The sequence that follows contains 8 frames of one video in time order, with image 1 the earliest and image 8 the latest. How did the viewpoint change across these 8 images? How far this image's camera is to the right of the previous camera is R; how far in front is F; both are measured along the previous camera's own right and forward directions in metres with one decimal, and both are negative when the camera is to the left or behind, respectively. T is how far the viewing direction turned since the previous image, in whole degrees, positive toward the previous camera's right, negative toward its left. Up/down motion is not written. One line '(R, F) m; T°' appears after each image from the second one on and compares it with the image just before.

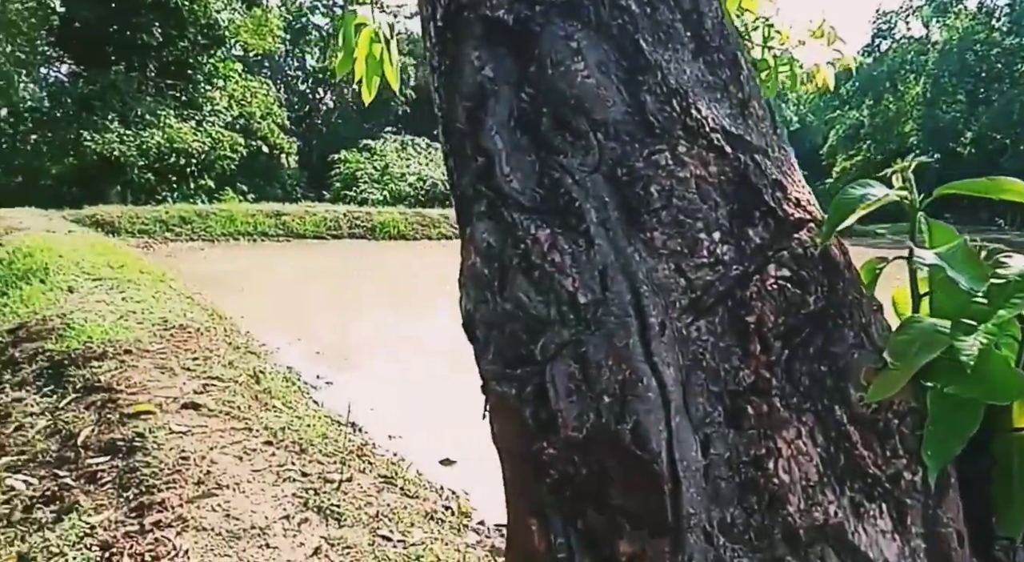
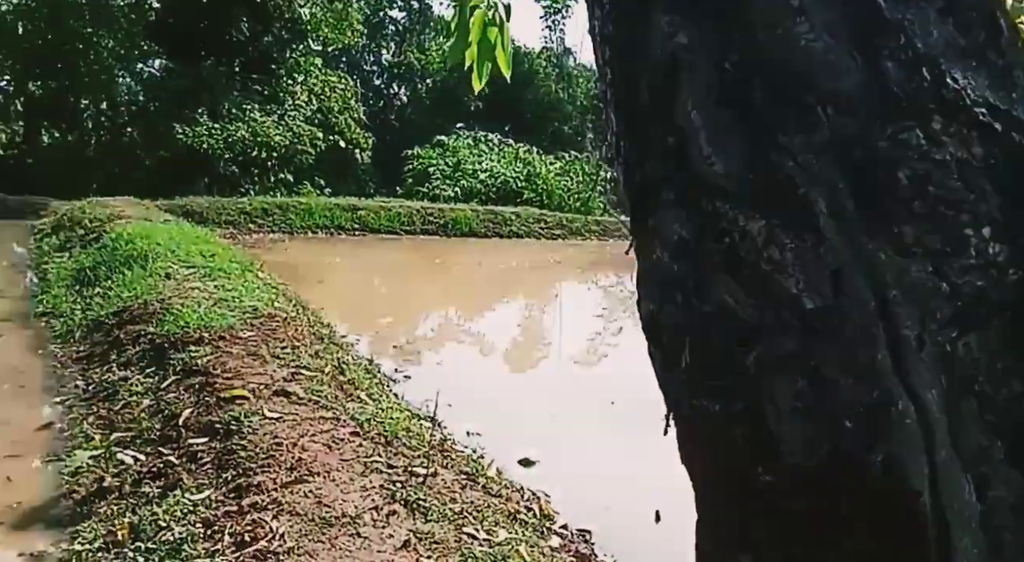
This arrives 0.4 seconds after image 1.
(-0.1, +0.1) m; -5°
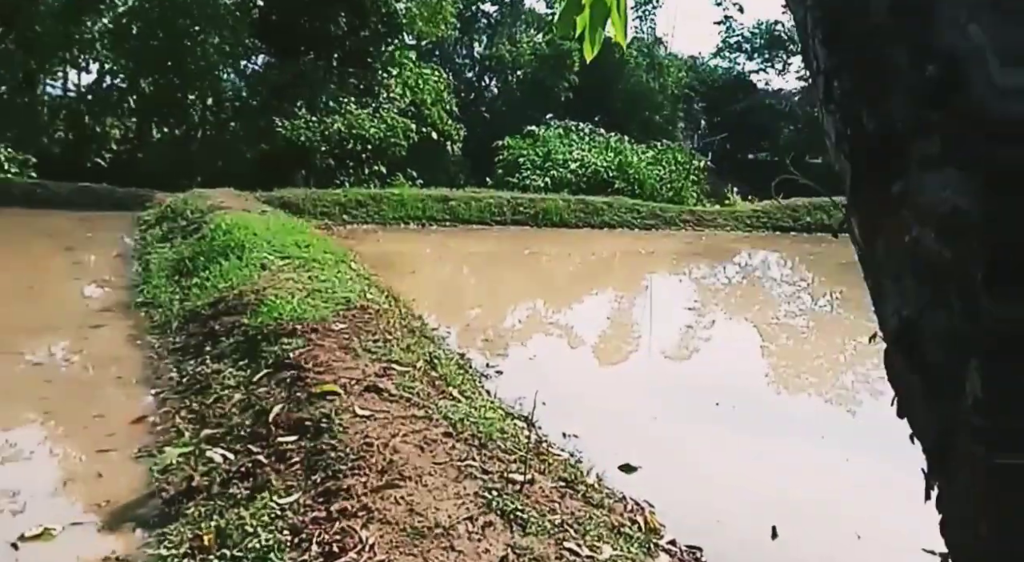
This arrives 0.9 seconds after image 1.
(-0.1, +0.3) m; -7°
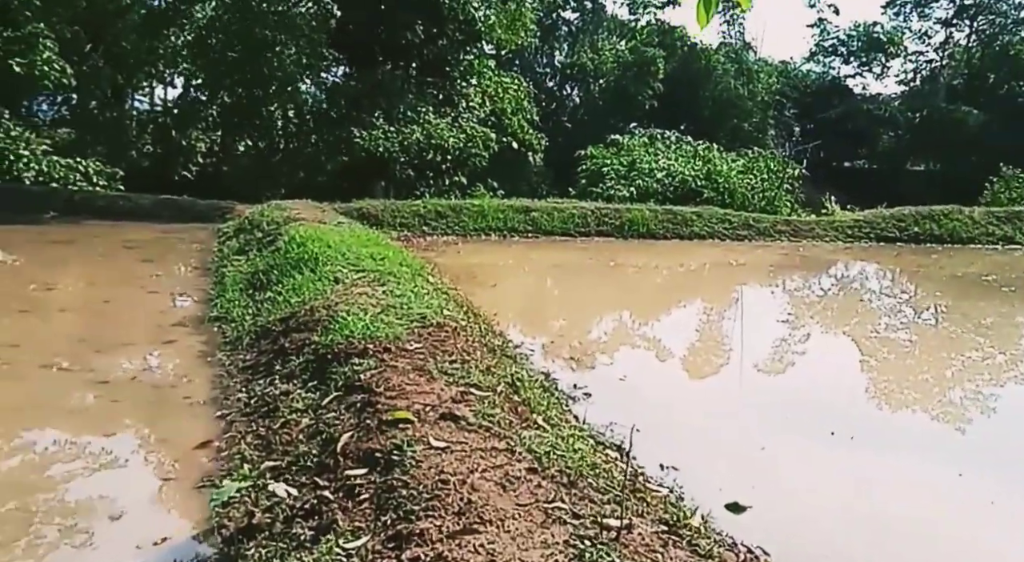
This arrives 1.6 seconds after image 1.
(-0.1, +0.4) m; -6°
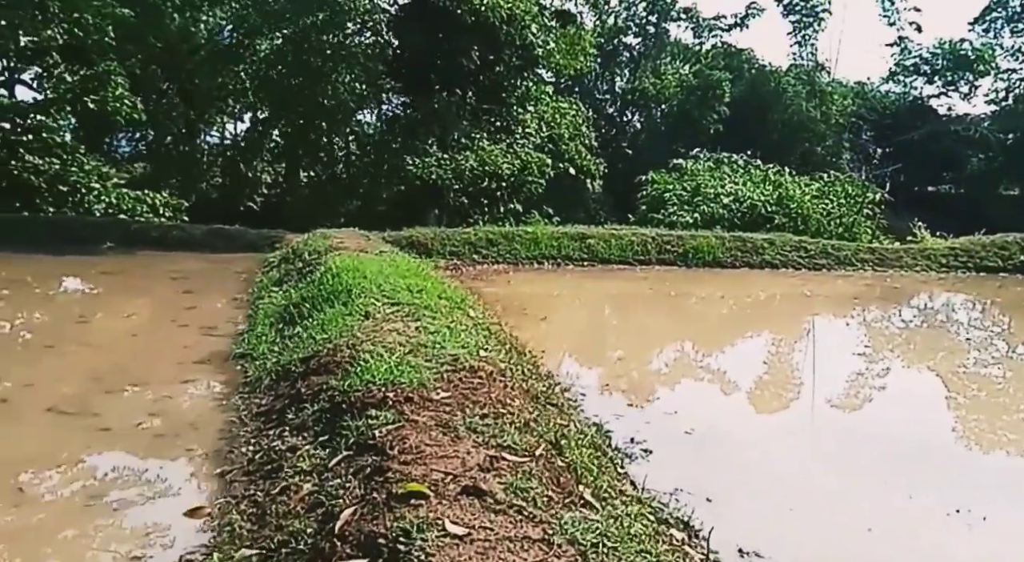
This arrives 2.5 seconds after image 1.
(+0.1, +0.6) m; -5°
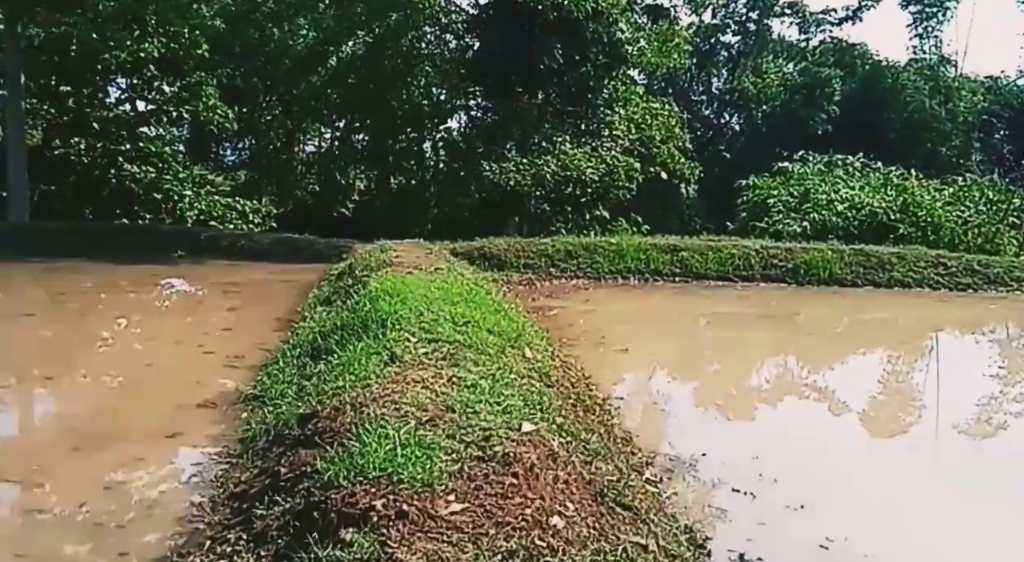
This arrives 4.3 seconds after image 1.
(+0.1, +1.1) m; -7°
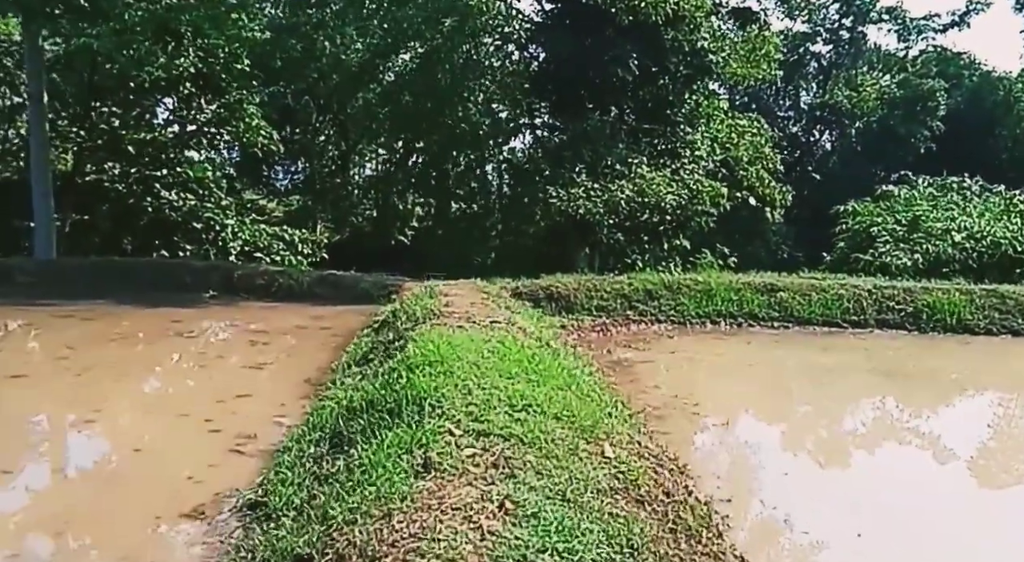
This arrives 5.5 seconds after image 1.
(0.0, +1.0) m; -5°
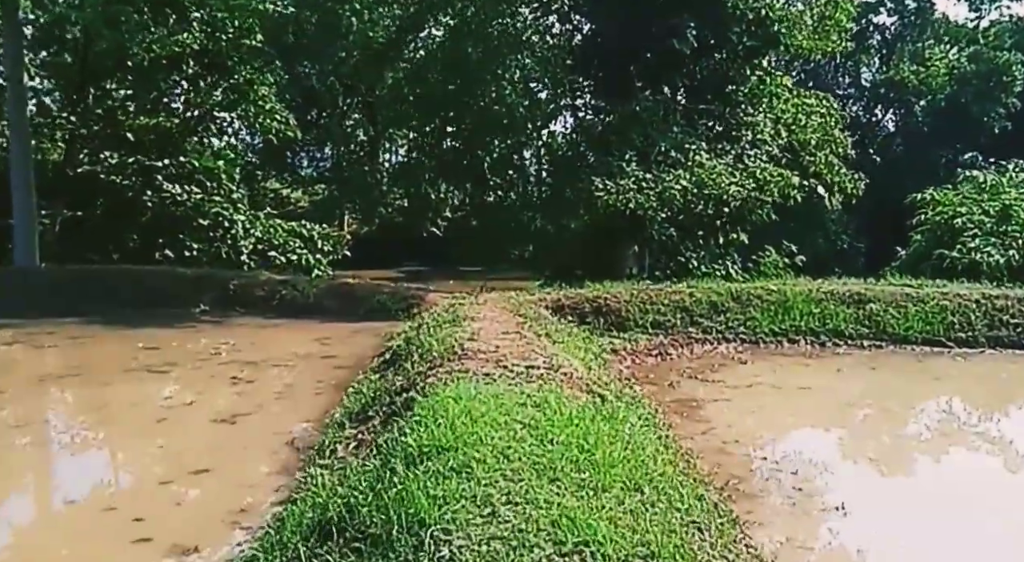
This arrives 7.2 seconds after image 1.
(0.0, +1.2) m; -3°
